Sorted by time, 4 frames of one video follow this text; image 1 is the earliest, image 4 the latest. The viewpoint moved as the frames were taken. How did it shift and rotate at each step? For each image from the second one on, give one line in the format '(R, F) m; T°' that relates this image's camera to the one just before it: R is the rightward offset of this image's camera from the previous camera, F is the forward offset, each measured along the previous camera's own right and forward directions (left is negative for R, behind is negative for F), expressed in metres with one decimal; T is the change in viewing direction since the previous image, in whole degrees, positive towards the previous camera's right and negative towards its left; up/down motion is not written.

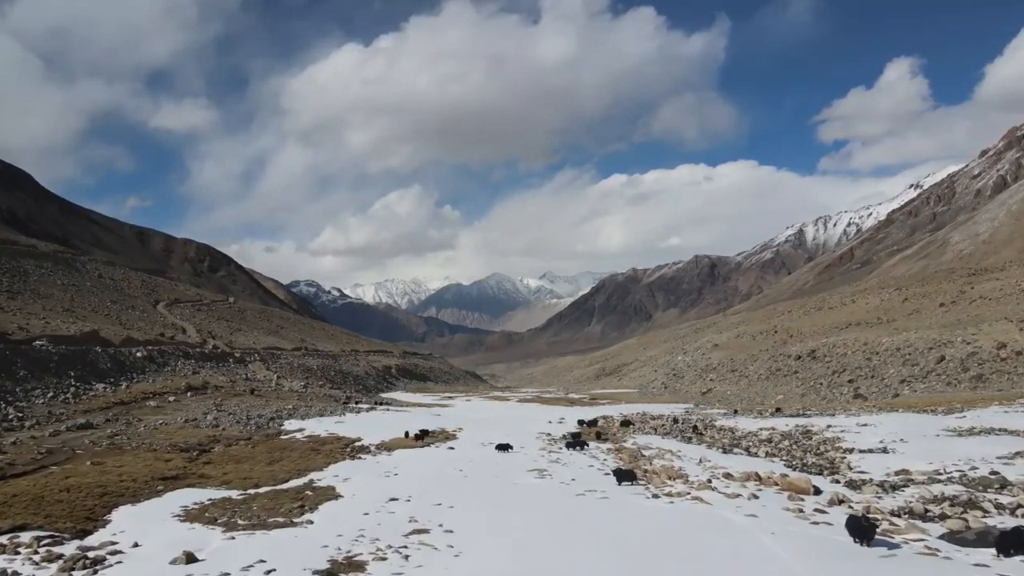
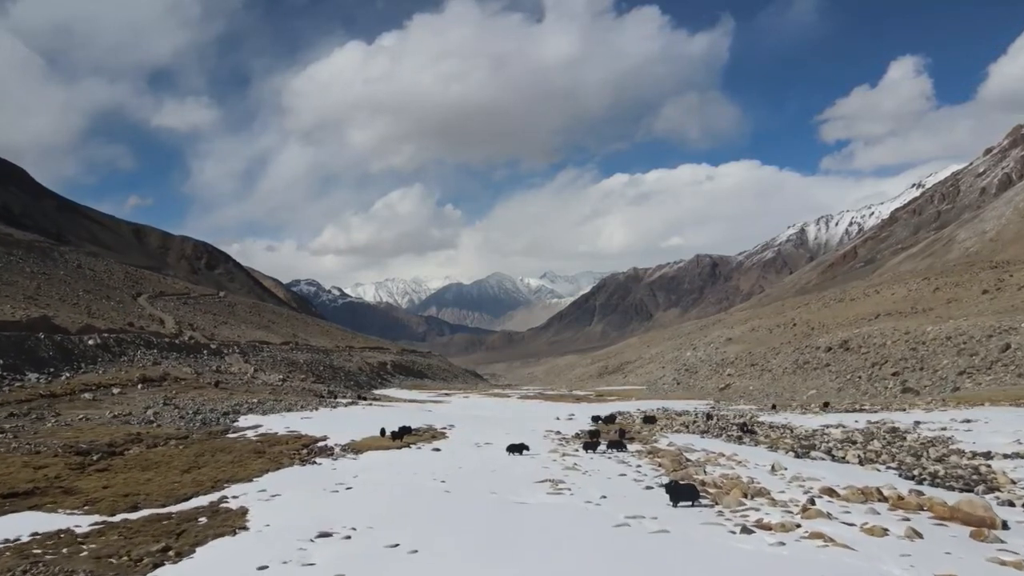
(0.0, +6.2) m; 0°
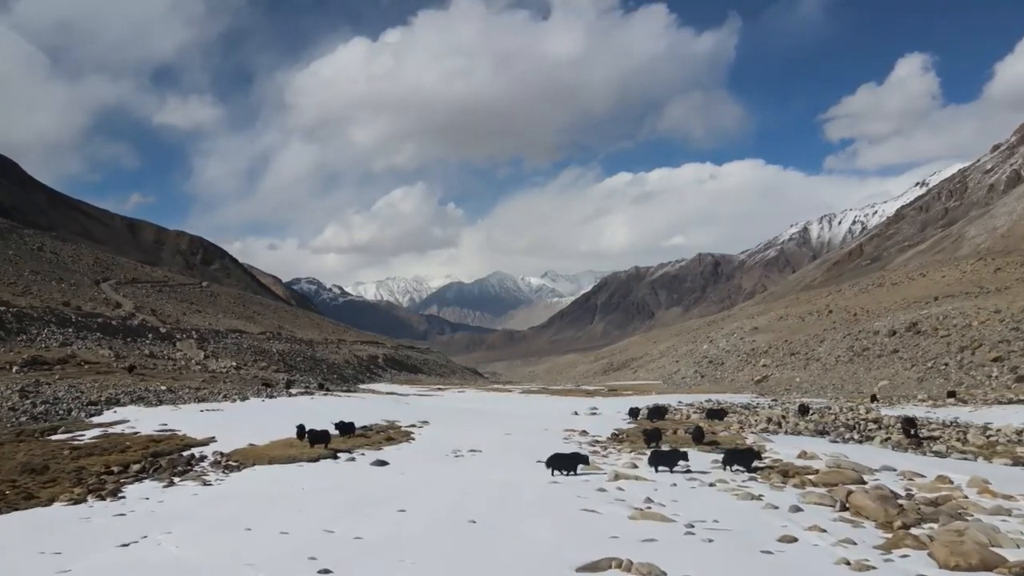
(0.0, +10.0) m; 0°
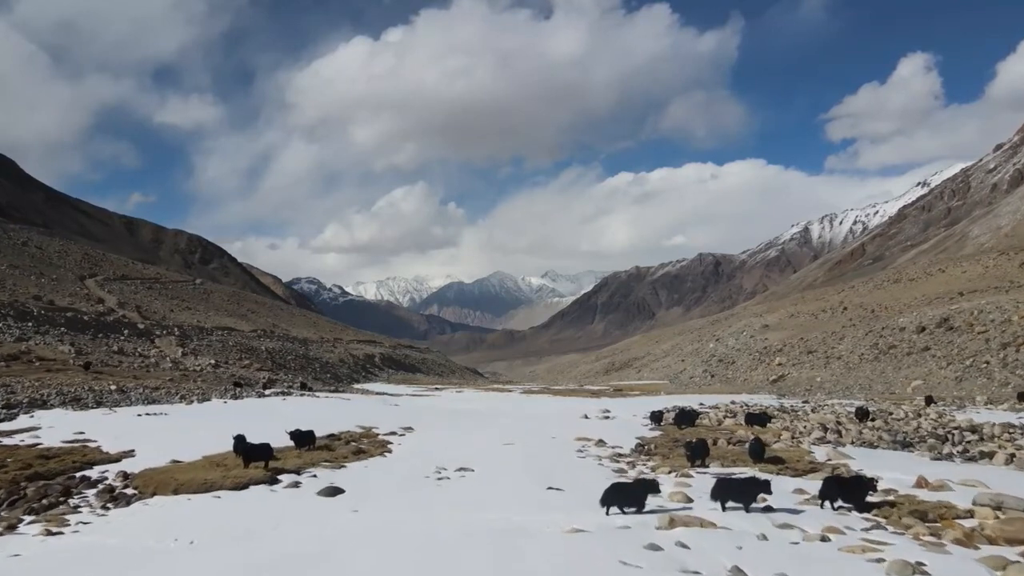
(0.0, +3.5) m; 0°
